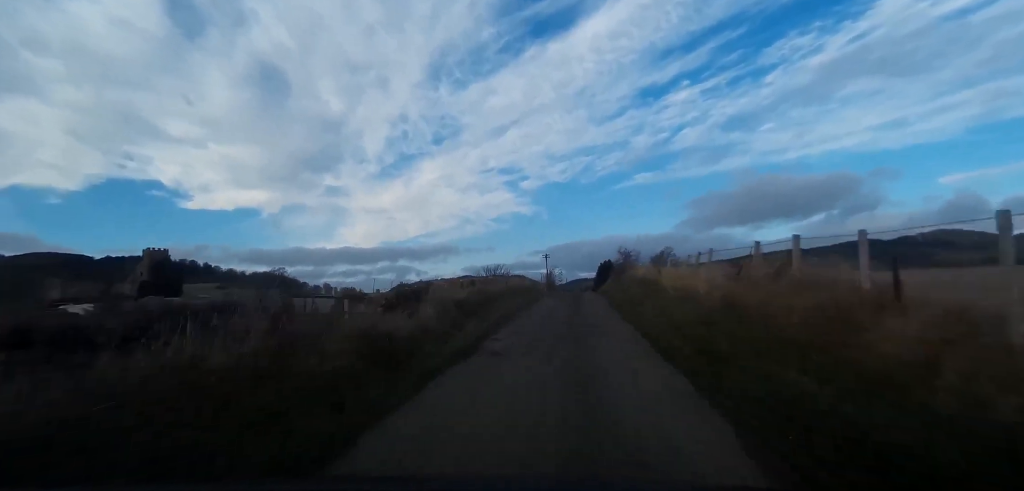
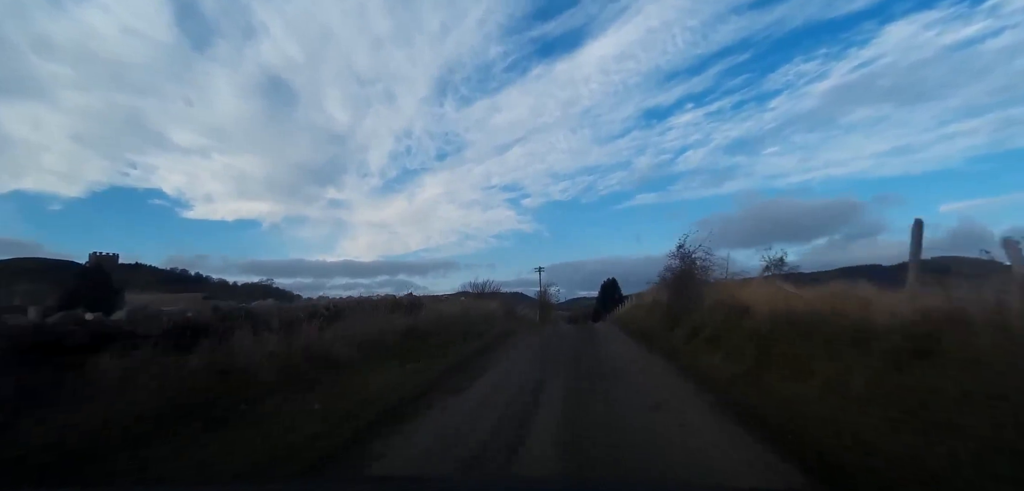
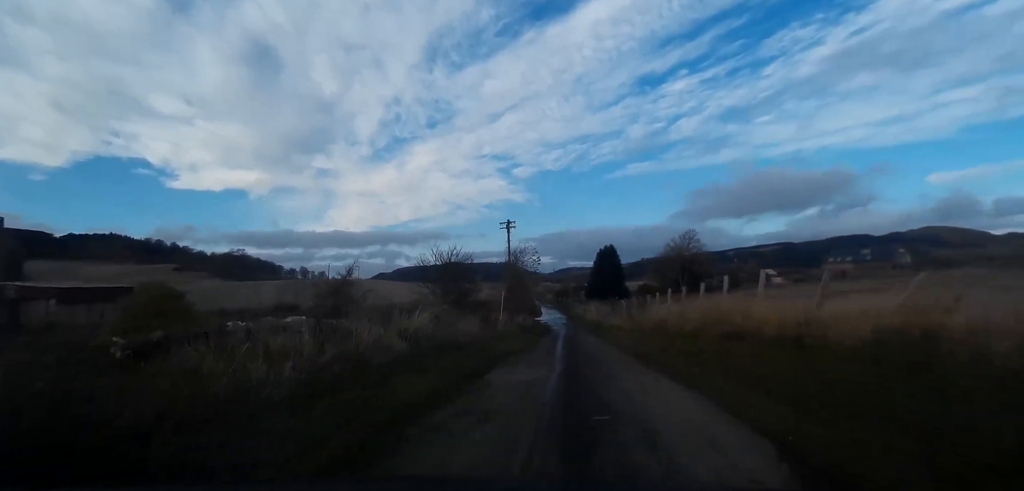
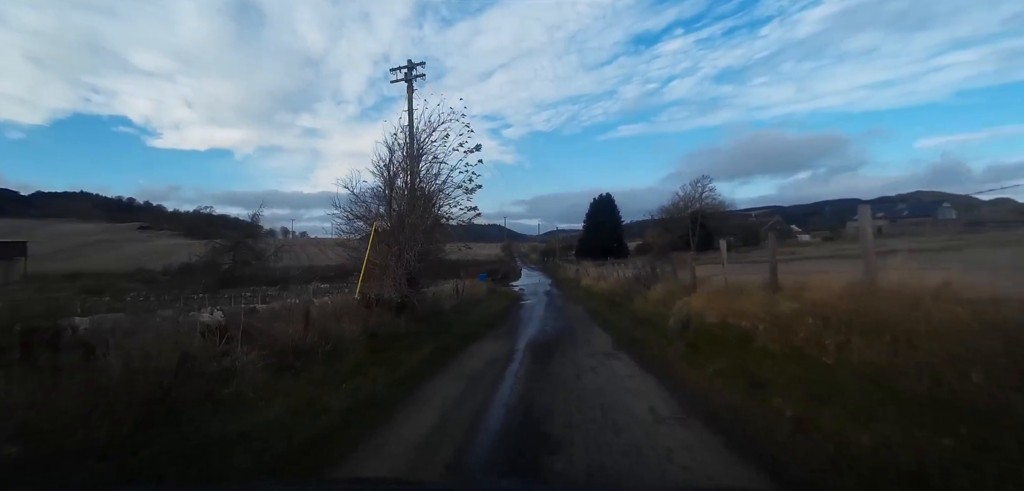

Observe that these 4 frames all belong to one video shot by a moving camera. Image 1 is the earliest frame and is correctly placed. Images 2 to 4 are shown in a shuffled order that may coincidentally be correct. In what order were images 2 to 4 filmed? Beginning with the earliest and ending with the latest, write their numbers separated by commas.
2, 3, 4
